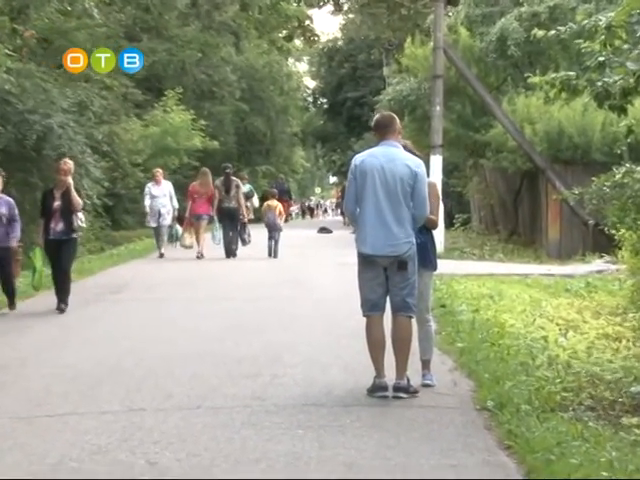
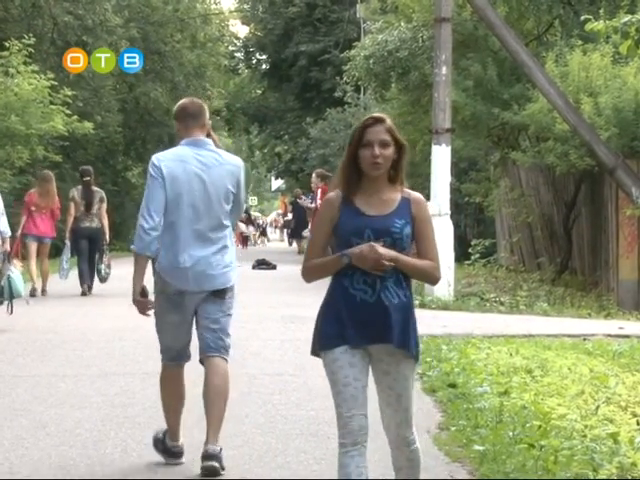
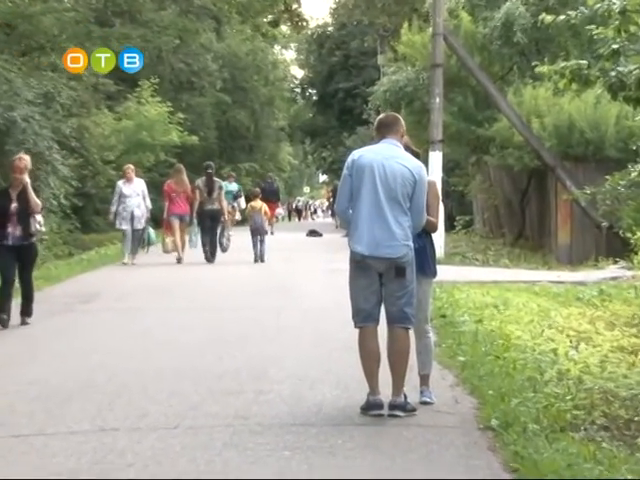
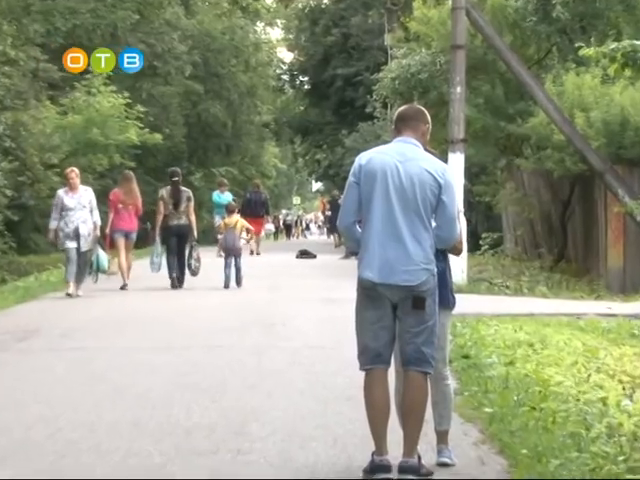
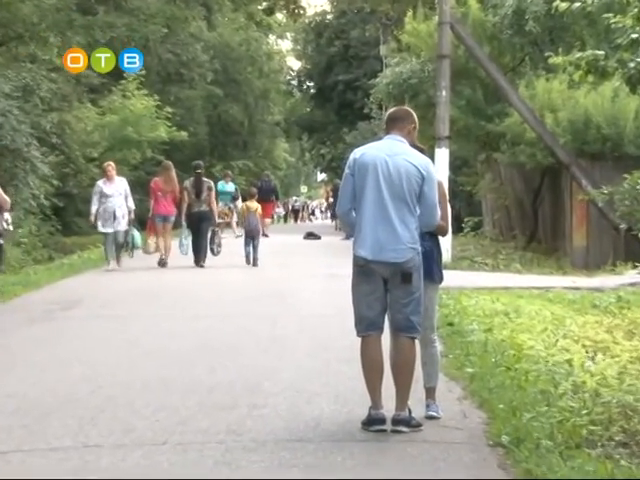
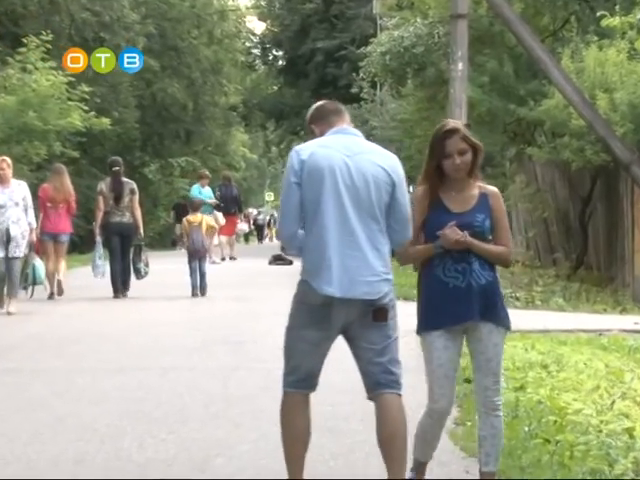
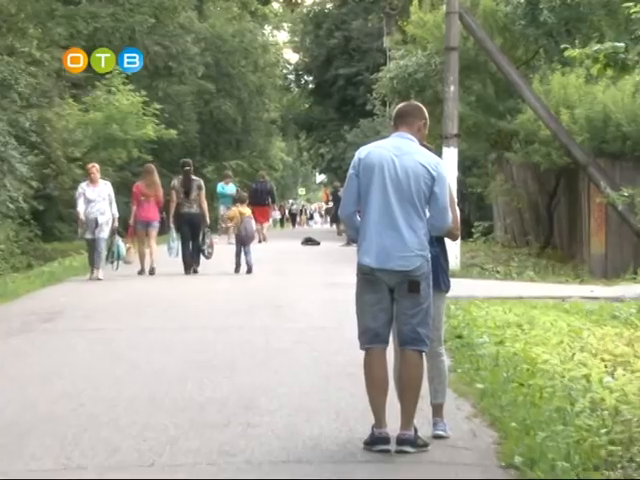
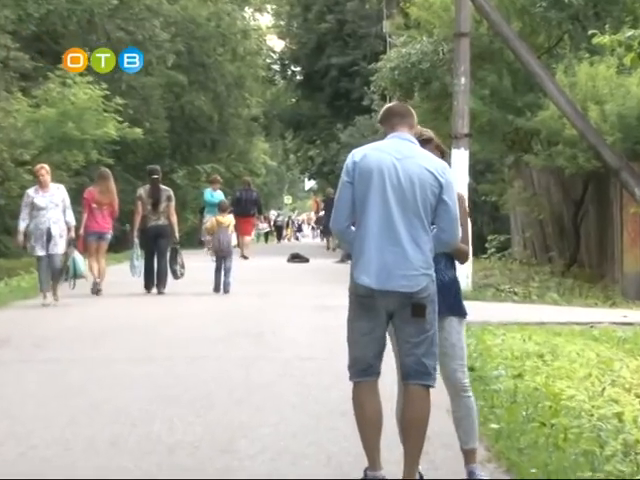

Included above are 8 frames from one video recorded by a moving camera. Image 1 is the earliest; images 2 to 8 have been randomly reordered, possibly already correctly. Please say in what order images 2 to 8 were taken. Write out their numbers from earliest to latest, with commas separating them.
3, 5, 7, 4, 8, 6, 2
